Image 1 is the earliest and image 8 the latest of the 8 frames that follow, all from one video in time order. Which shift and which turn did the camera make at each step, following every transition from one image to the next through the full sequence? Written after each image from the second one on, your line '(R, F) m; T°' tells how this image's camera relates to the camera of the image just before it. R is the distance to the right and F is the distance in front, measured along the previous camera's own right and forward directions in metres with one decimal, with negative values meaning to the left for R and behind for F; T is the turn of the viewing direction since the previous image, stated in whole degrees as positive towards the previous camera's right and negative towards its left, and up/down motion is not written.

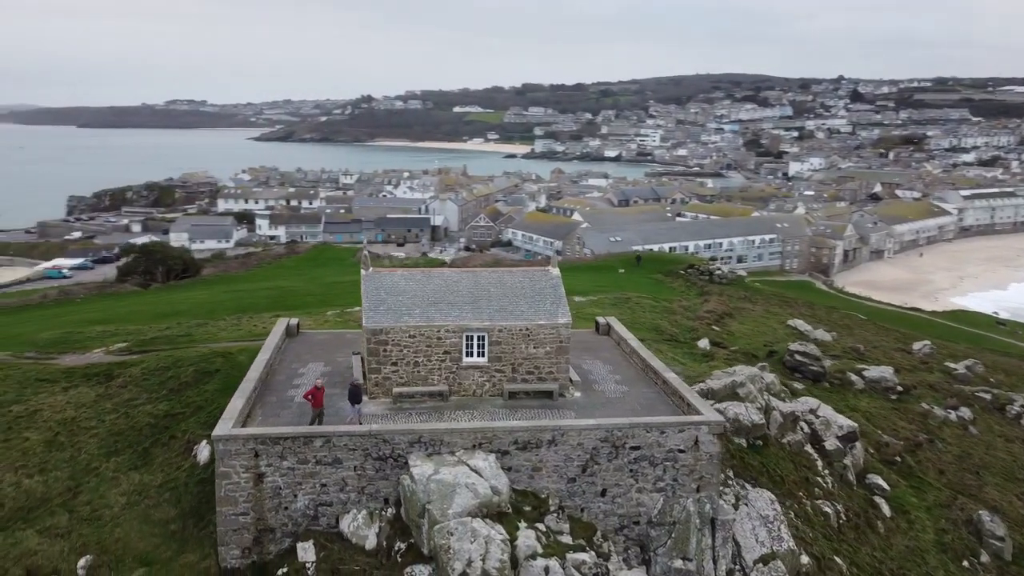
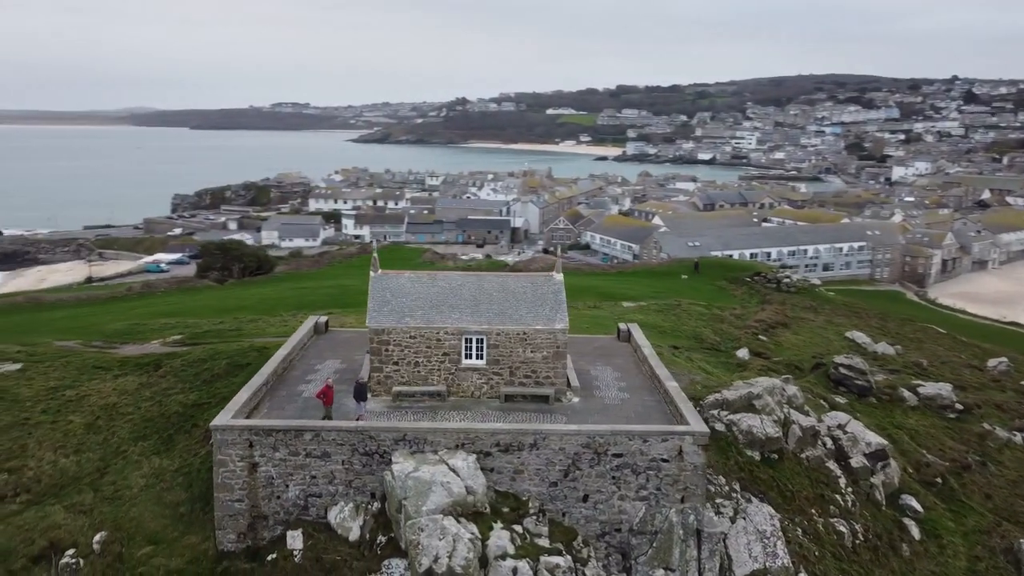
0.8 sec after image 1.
(+1.9, -0.2) m; -6°
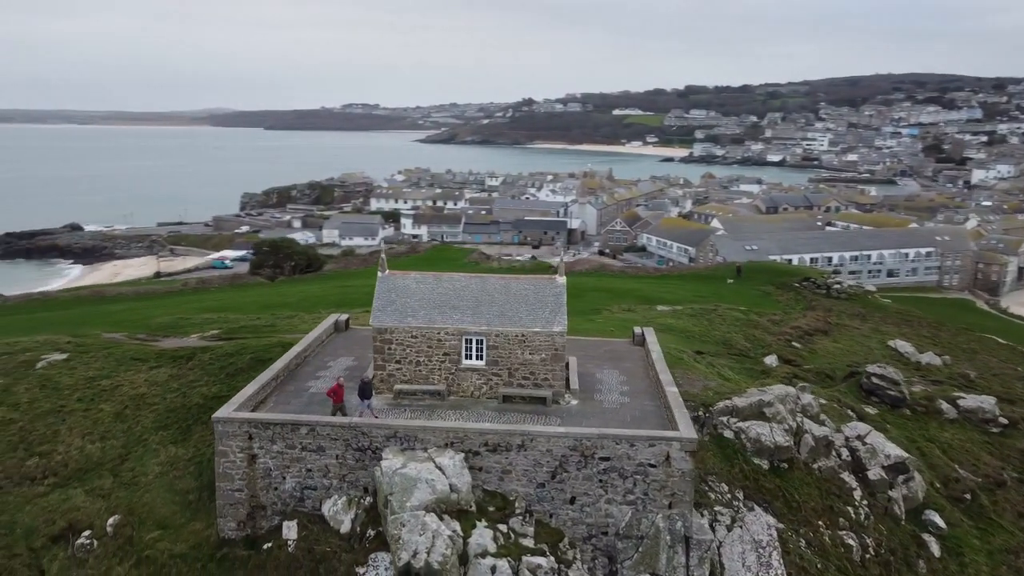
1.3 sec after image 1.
(+1.4, -0.1) m; -5°
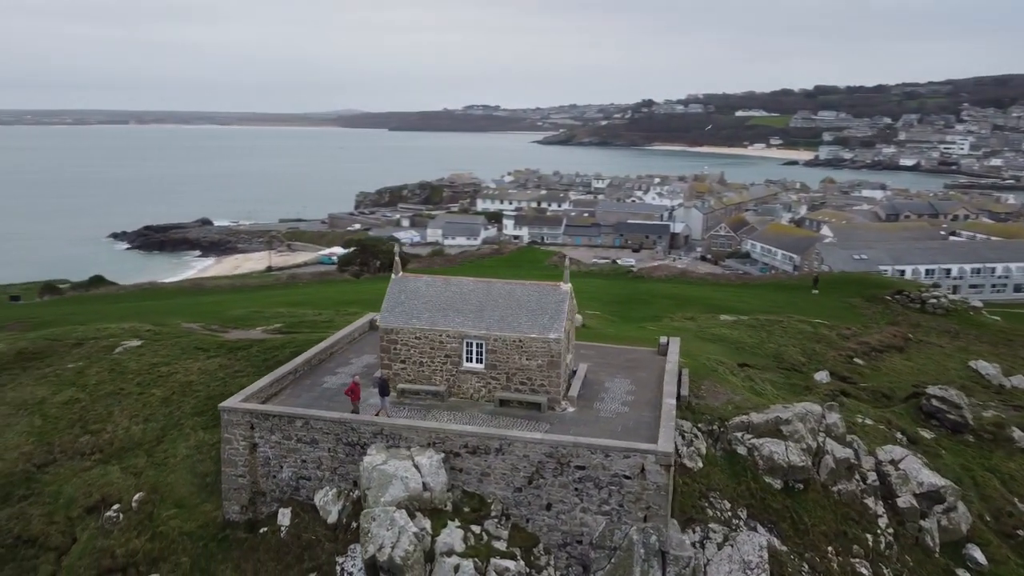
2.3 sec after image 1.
(+2.5, -0.1) m; -8°
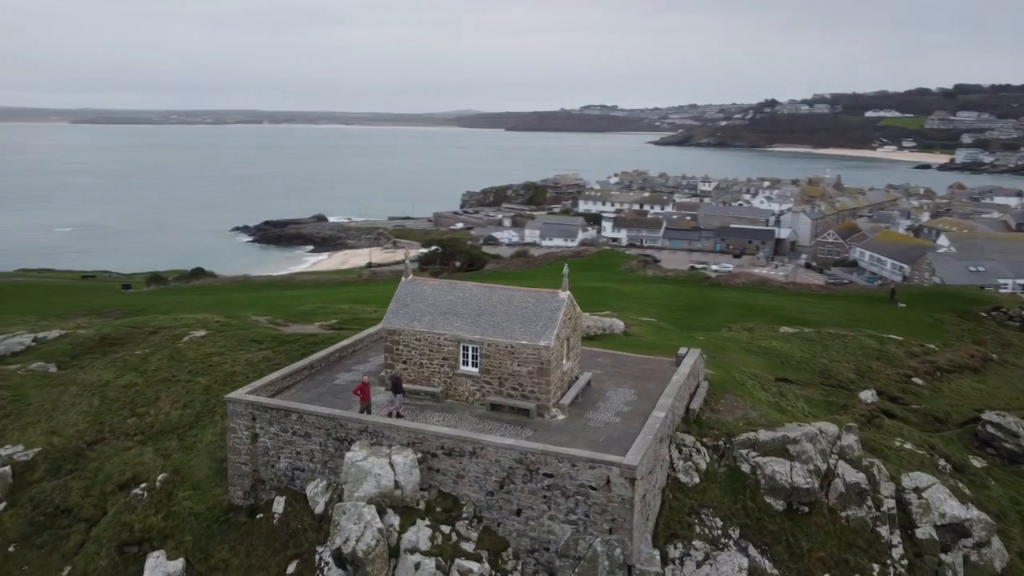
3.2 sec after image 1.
(+2.6, -0.1) m; -8°
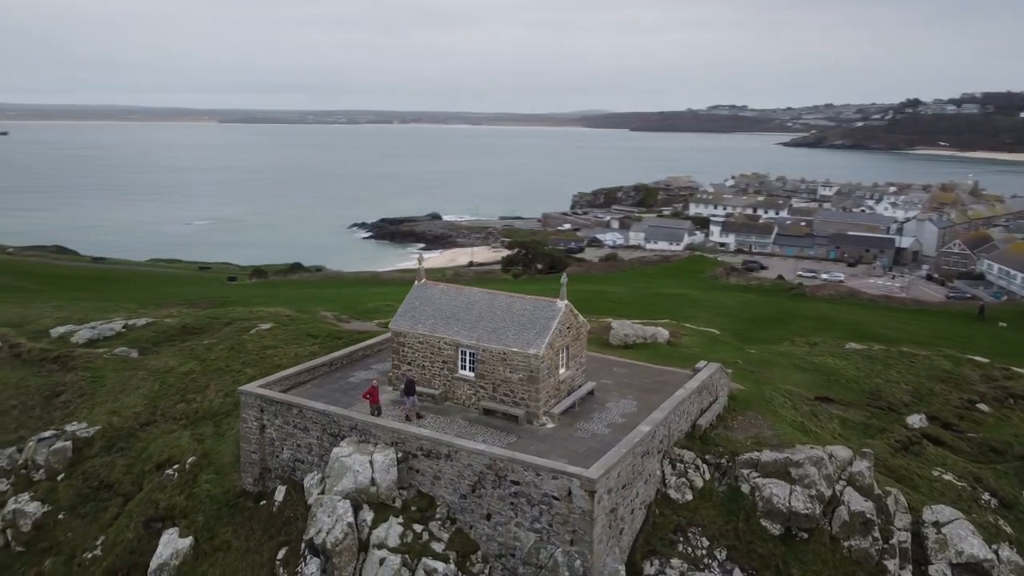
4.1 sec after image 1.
(+2.7, -0.1) m; -8°
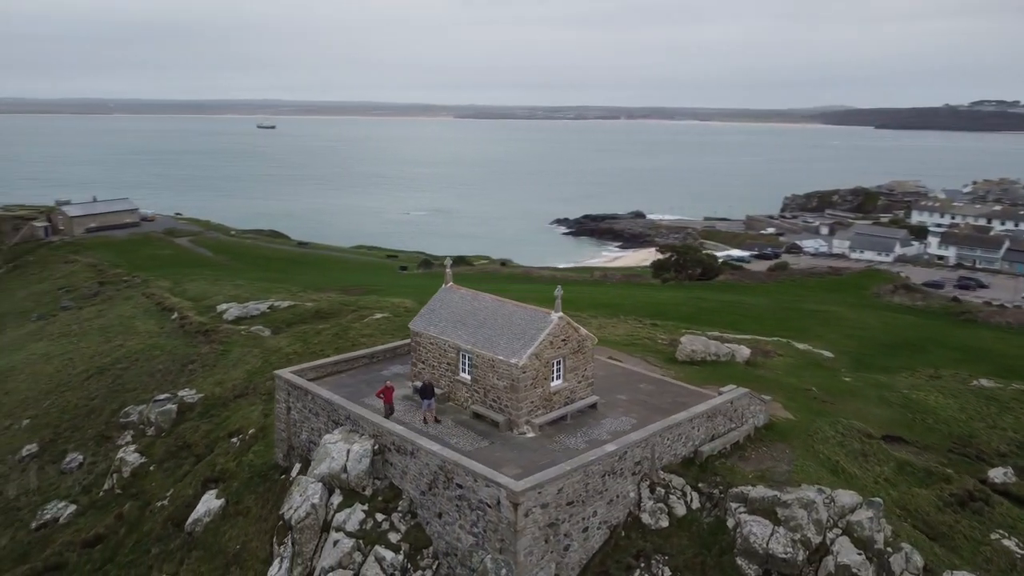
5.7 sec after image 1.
(+5.0, +0.2) m; -15°
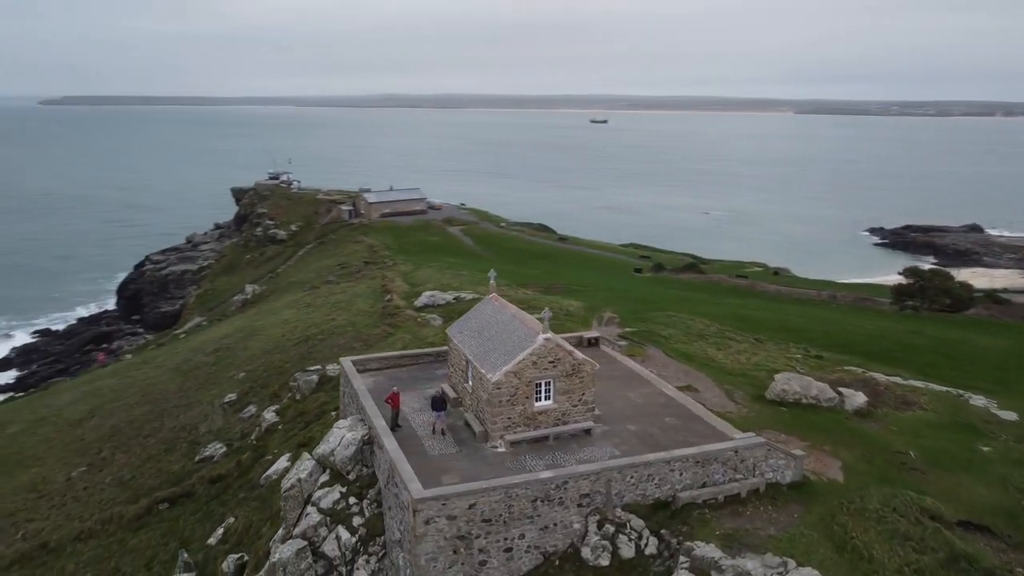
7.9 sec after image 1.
(+7.3, +1.0) m; -22°
